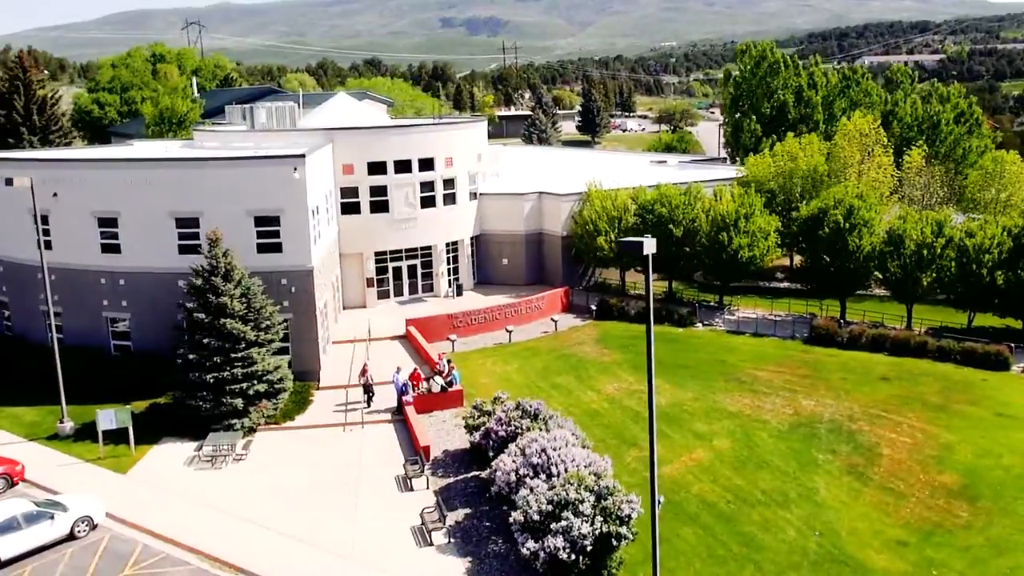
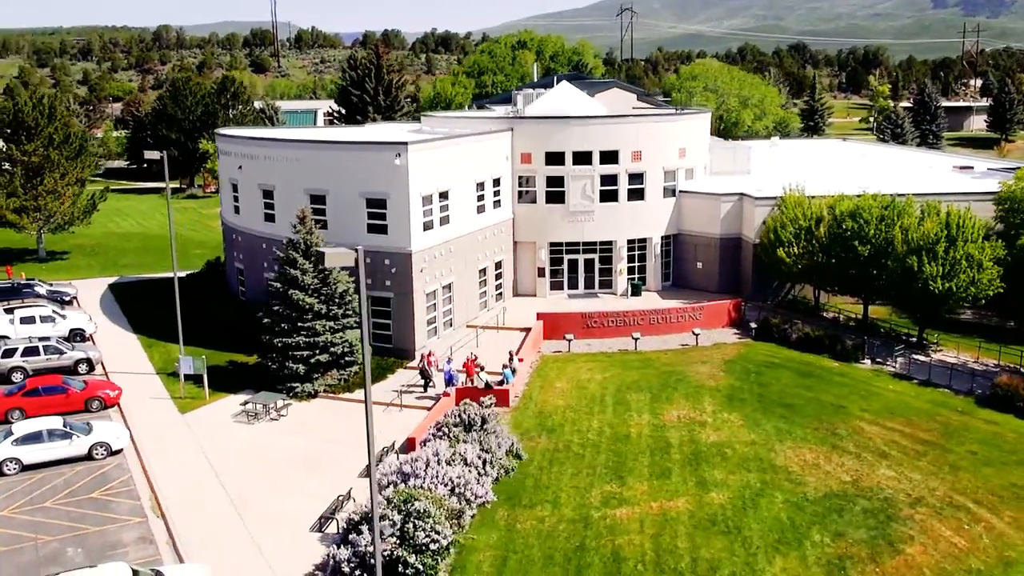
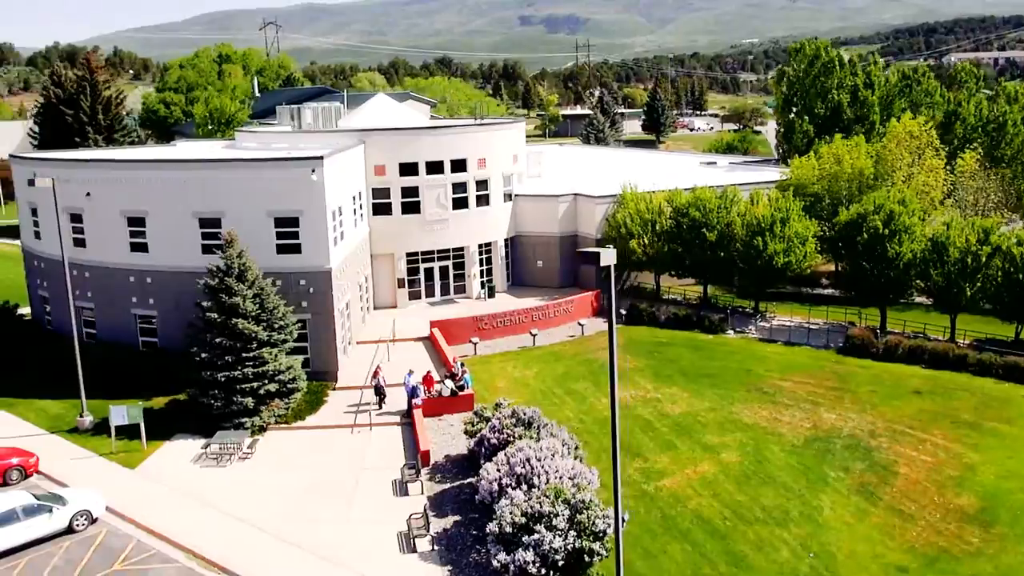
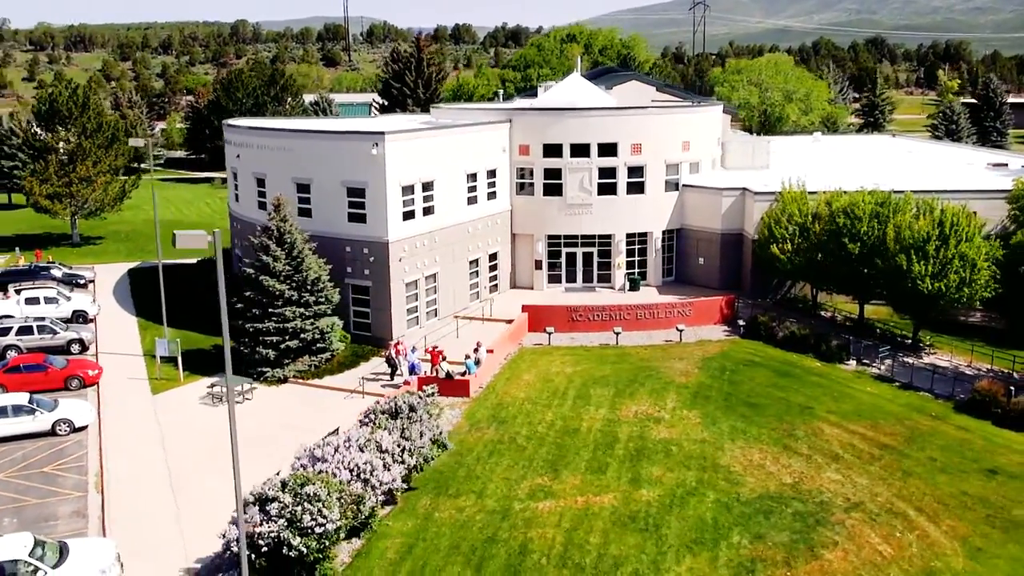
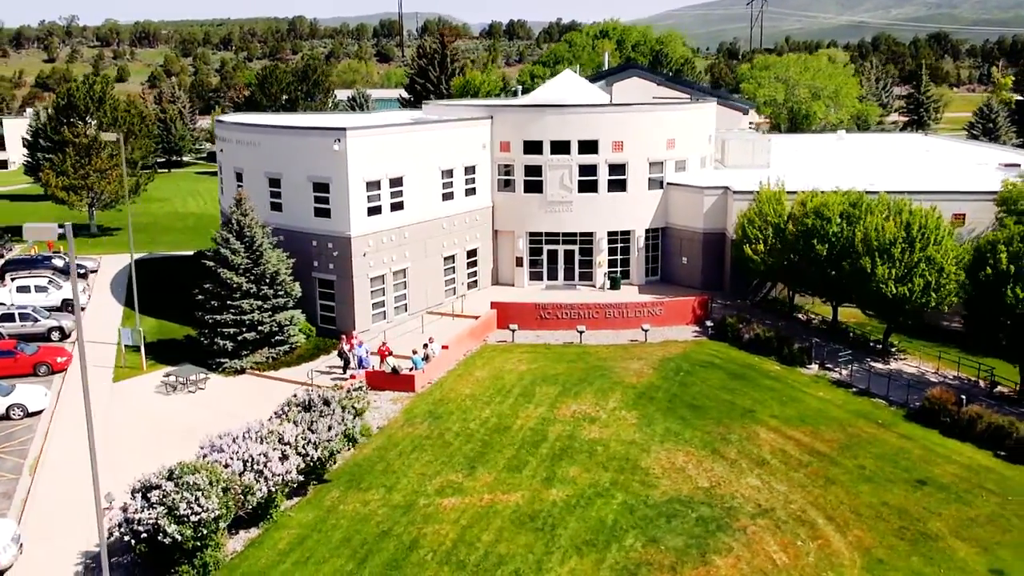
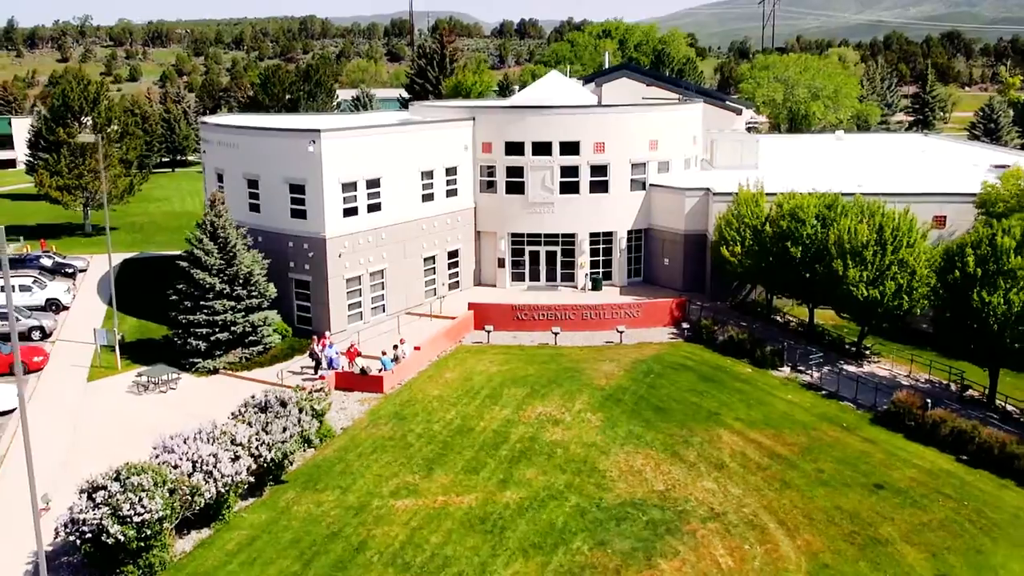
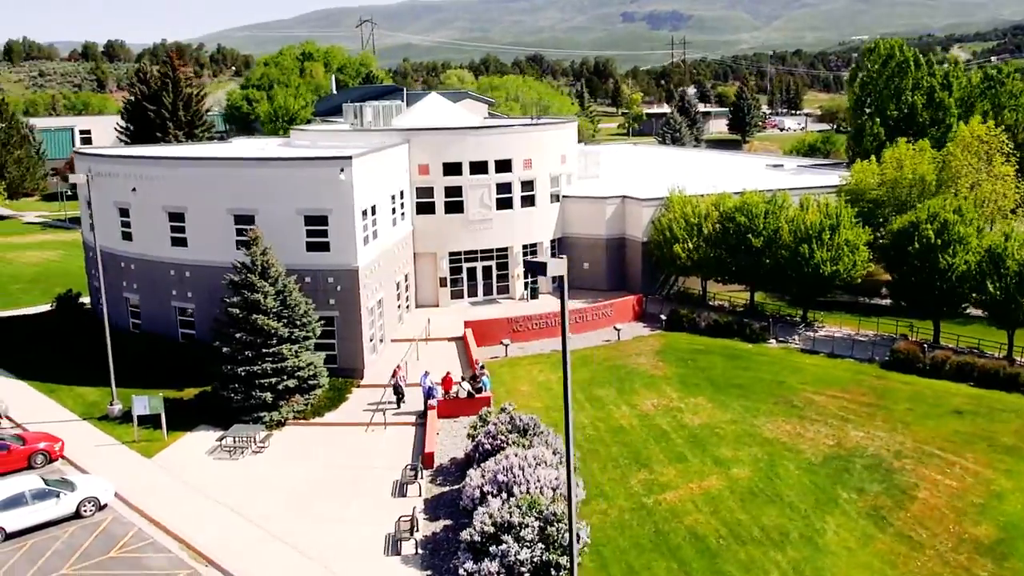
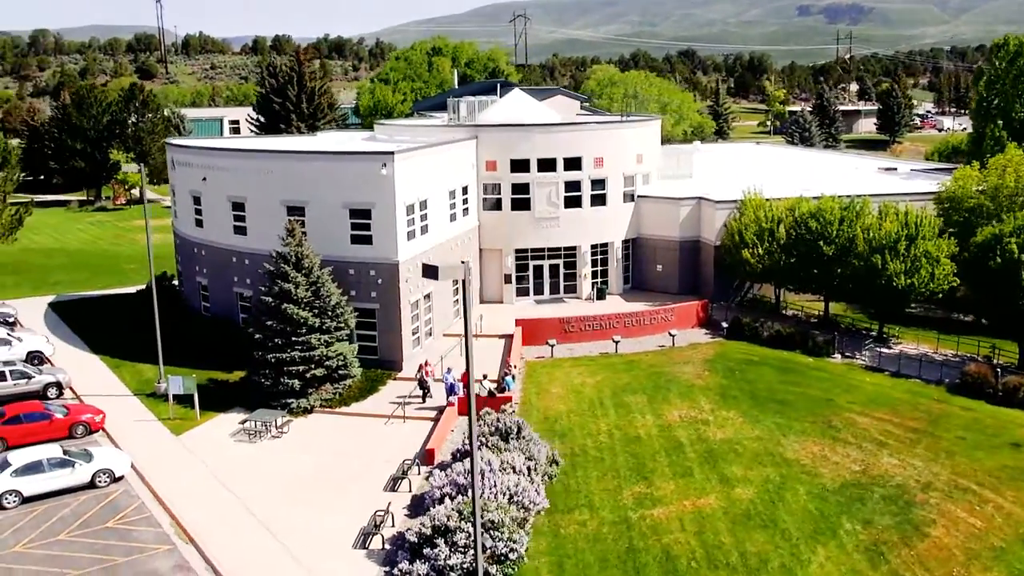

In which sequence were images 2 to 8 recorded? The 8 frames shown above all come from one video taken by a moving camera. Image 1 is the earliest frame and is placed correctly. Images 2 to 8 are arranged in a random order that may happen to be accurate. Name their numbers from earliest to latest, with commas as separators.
3, 7, 8, 2, 4, 5, 6
